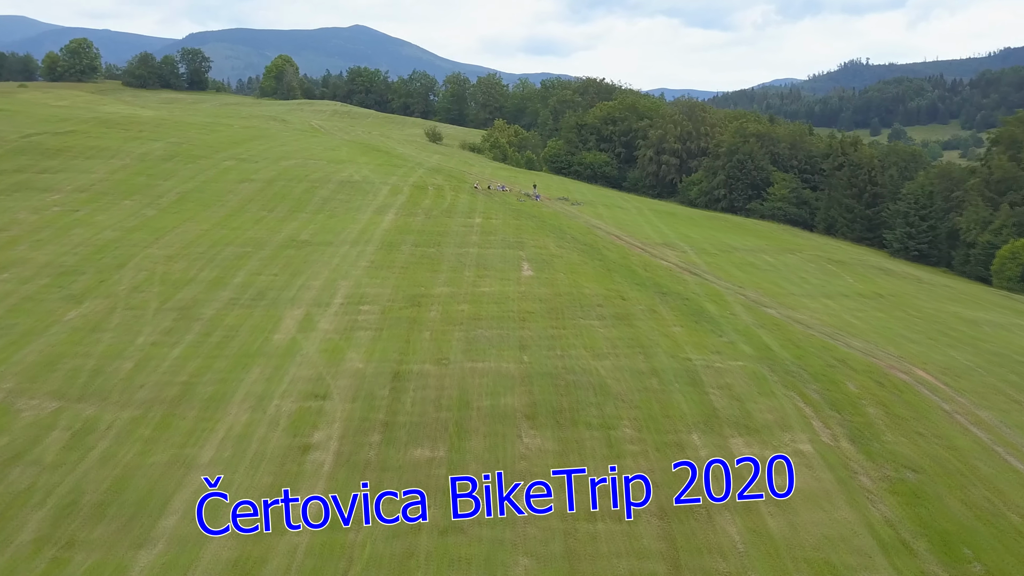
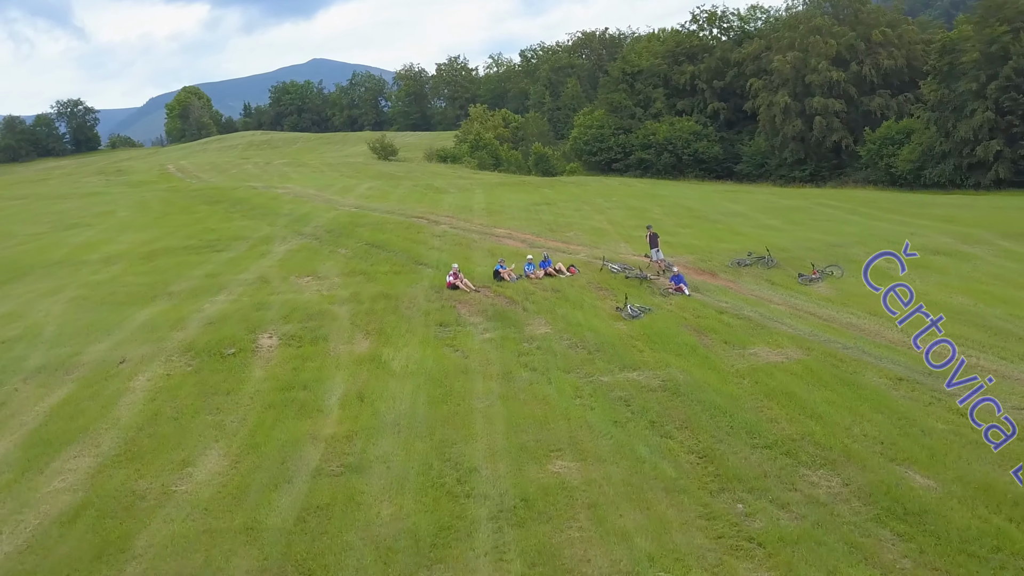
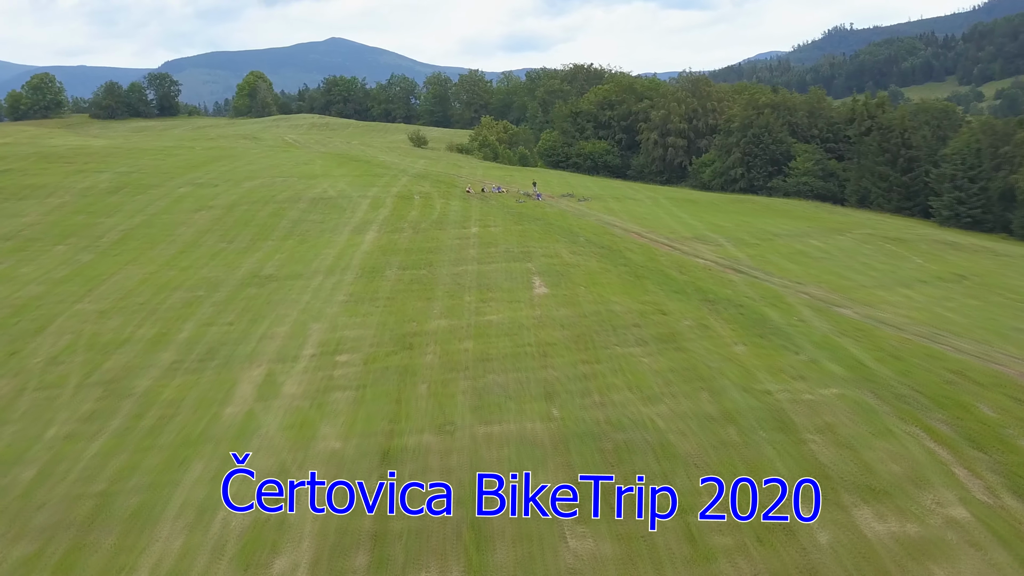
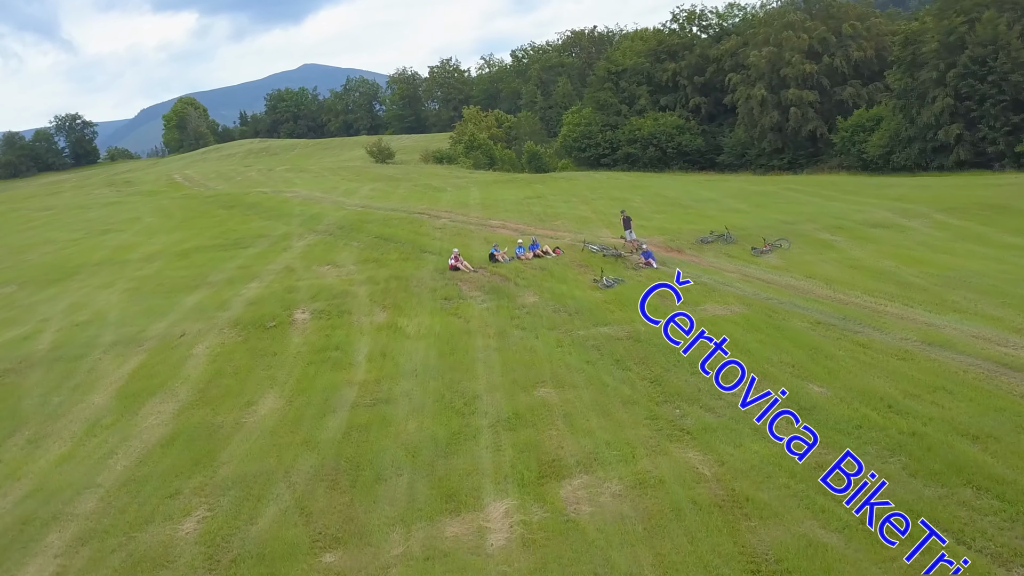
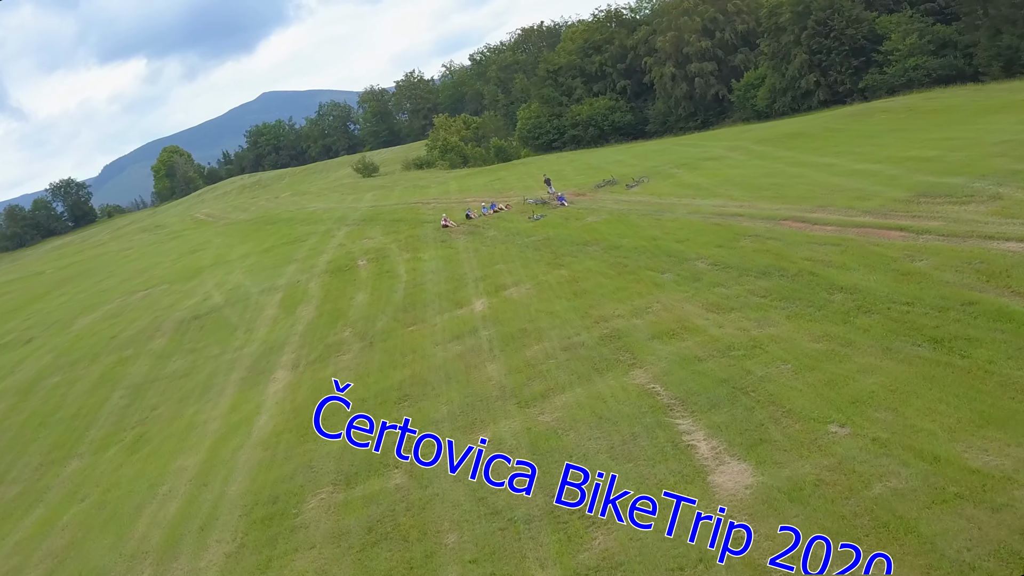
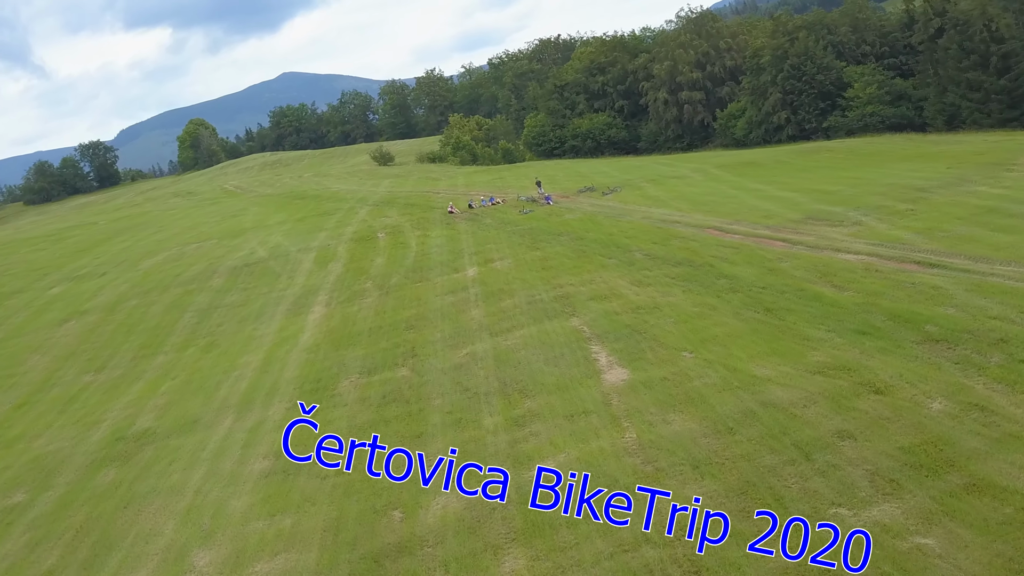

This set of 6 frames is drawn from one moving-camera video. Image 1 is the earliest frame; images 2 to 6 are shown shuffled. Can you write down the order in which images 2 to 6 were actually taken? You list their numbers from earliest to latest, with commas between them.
3, 6, 5, 4, 2
